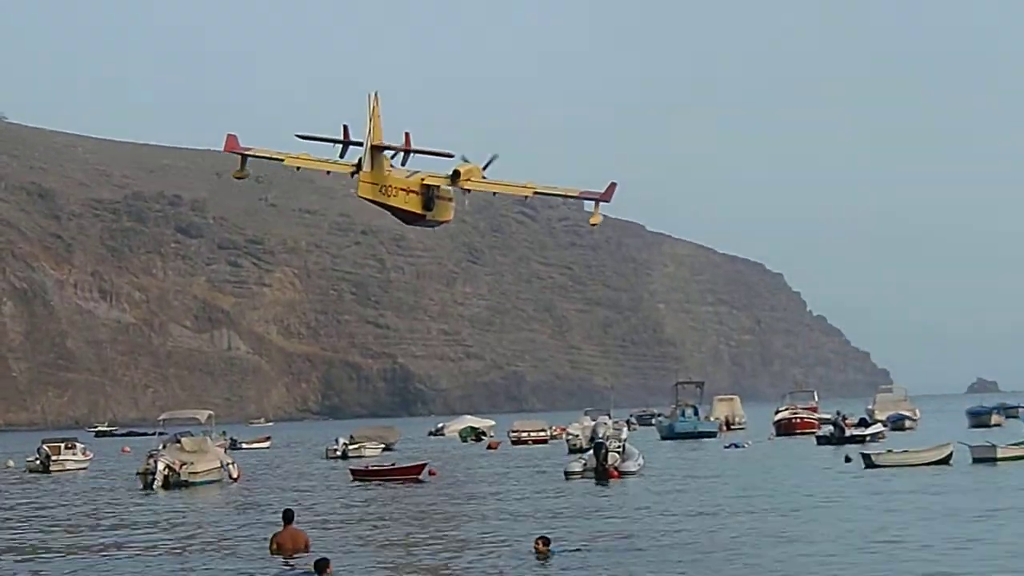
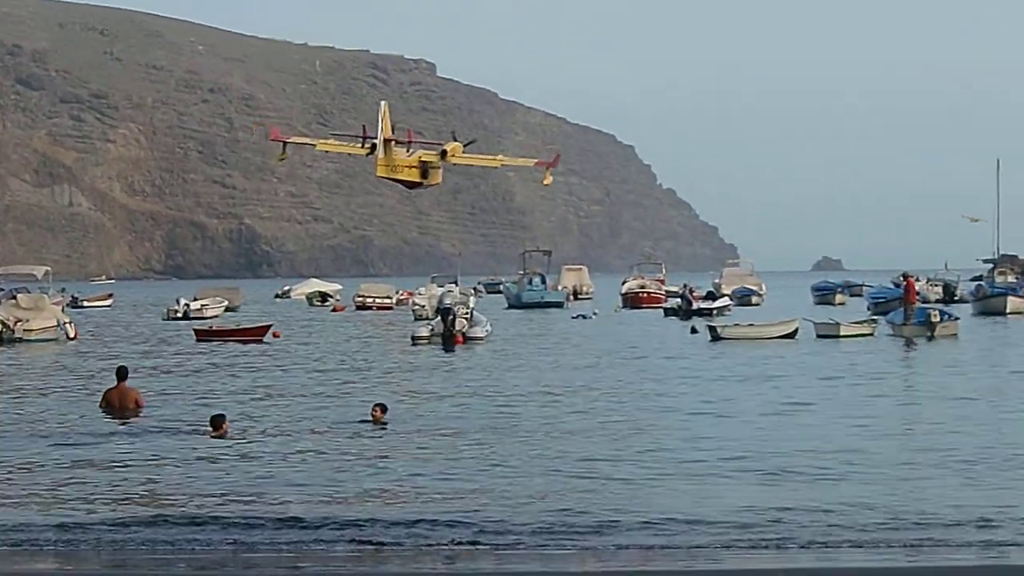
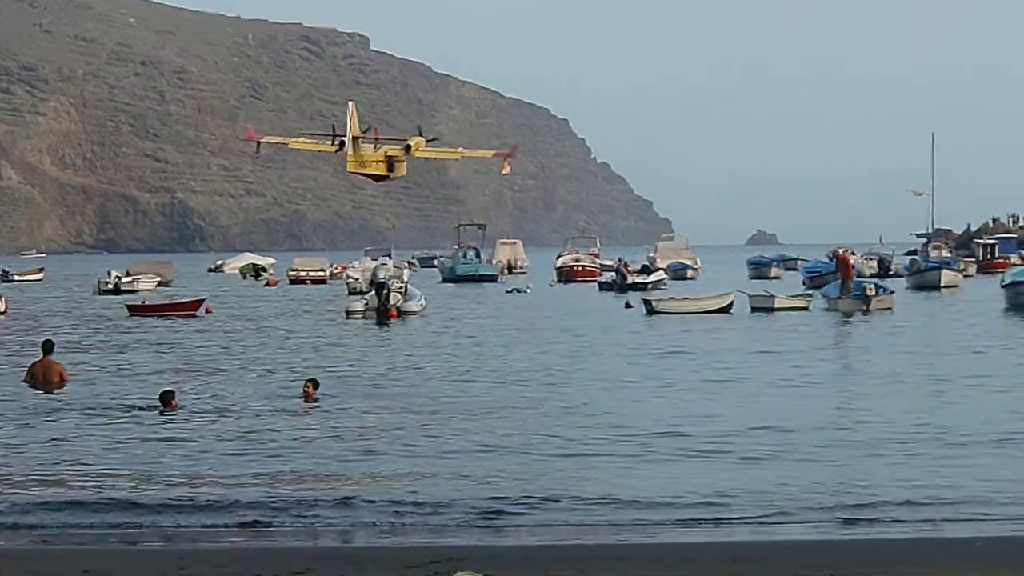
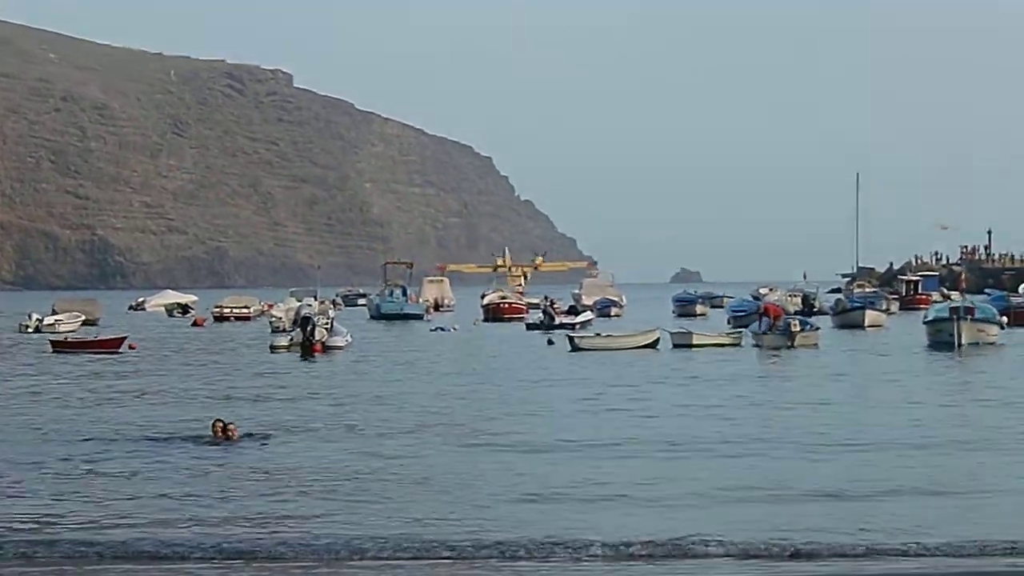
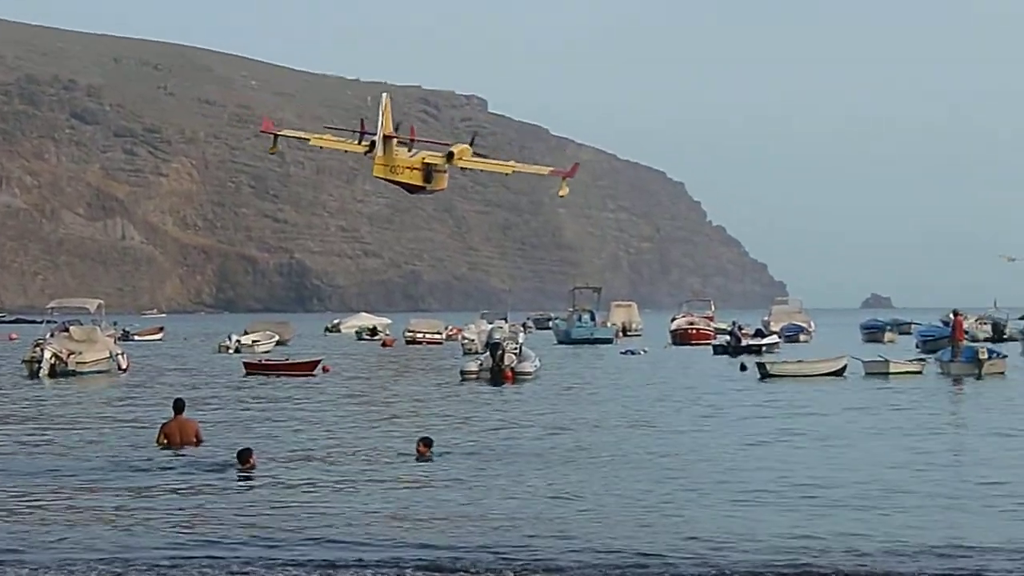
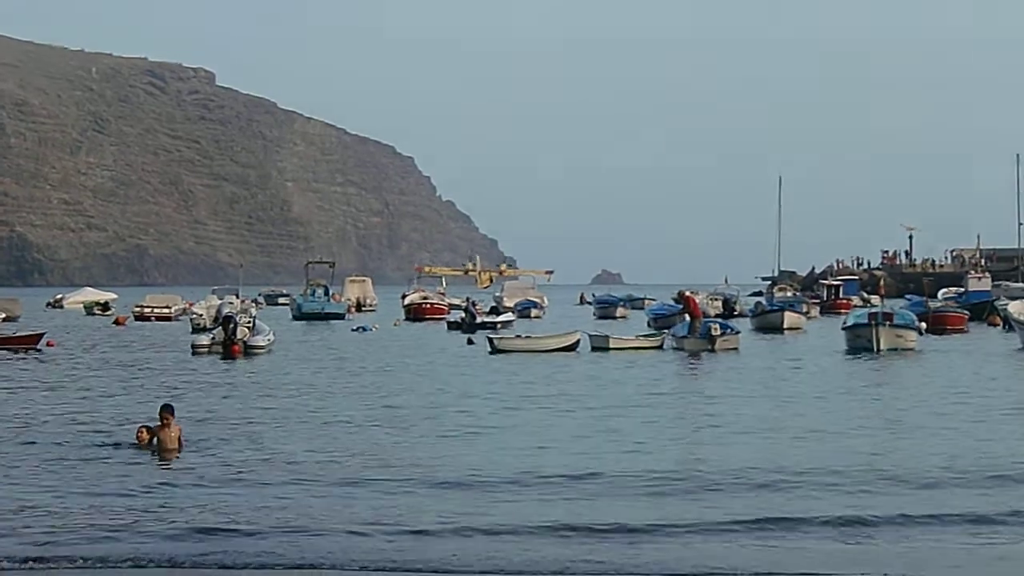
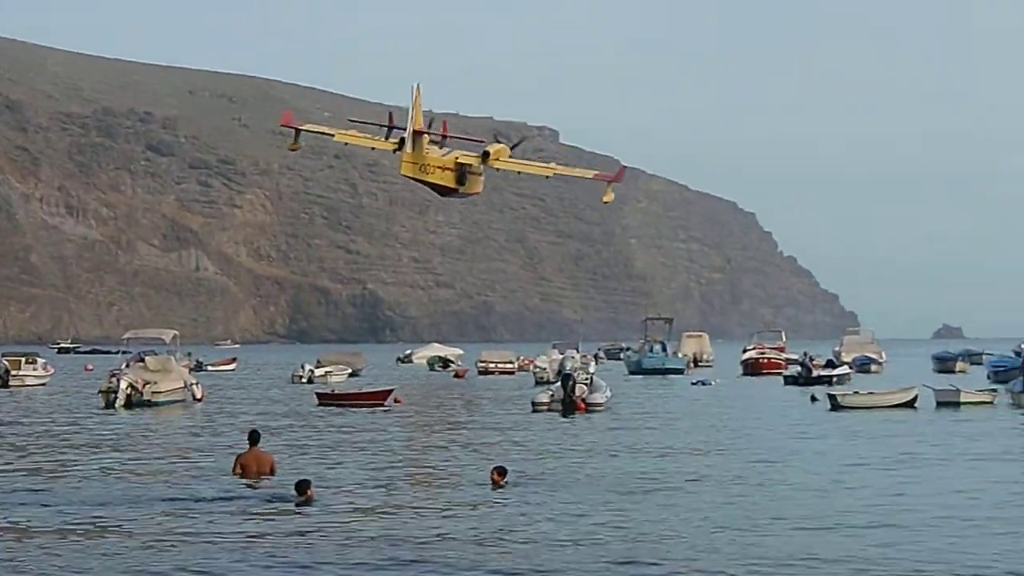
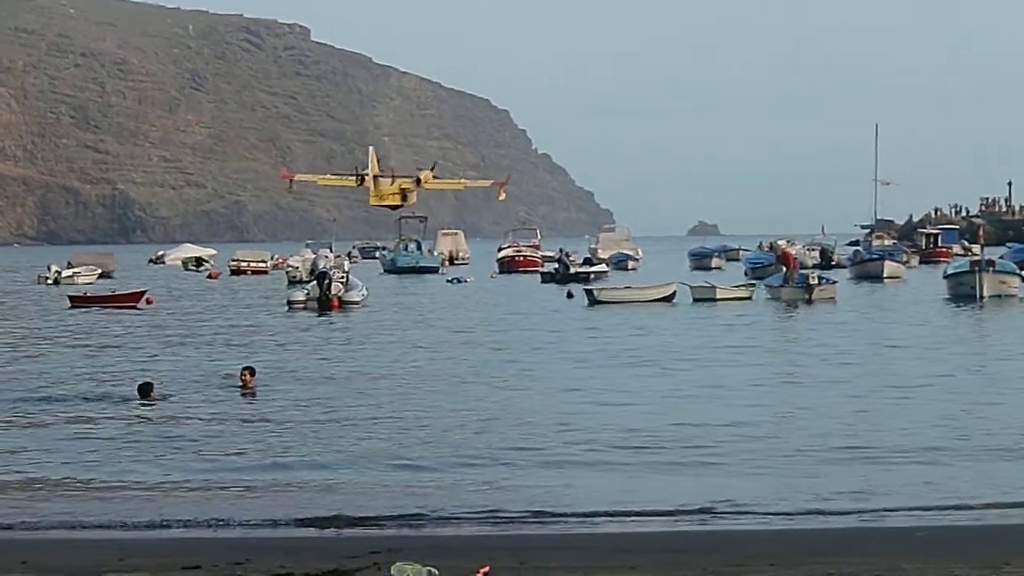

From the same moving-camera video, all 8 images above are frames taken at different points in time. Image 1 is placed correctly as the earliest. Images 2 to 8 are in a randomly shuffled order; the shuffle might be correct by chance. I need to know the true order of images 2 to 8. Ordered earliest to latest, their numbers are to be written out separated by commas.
7, 5, 2, 3, 8, 4, 6
